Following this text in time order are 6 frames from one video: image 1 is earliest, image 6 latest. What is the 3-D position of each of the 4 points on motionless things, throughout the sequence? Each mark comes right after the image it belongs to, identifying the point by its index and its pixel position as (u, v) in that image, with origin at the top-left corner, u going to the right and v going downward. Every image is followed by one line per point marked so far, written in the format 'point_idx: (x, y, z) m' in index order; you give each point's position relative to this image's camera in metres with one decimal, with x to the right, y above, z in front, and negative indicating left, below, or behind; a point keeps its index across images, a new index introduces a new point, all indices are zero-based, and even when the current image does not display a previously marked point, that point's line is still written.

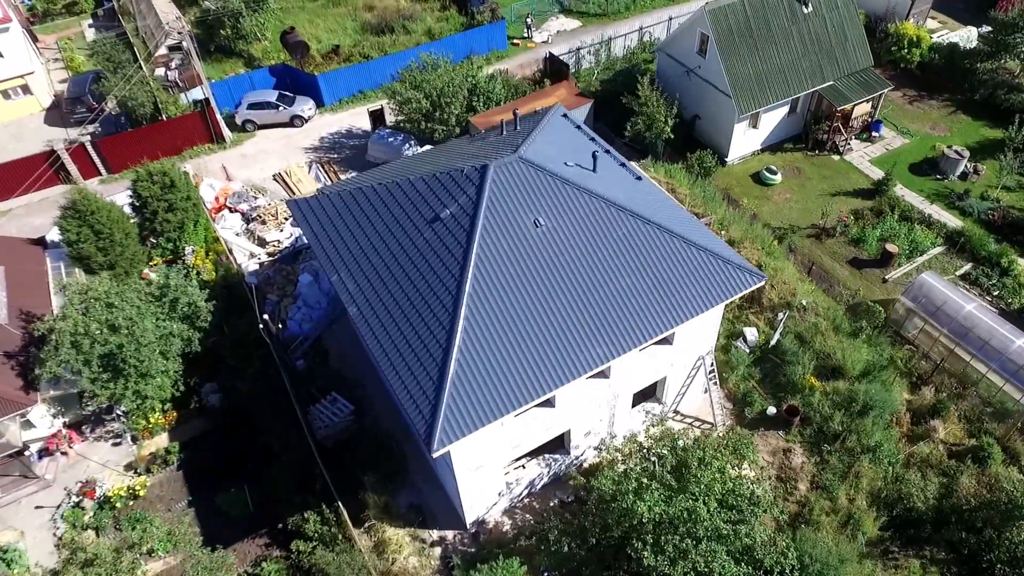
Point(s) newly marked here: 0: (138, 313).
0: (-10.4, -0.7, +19.8) m
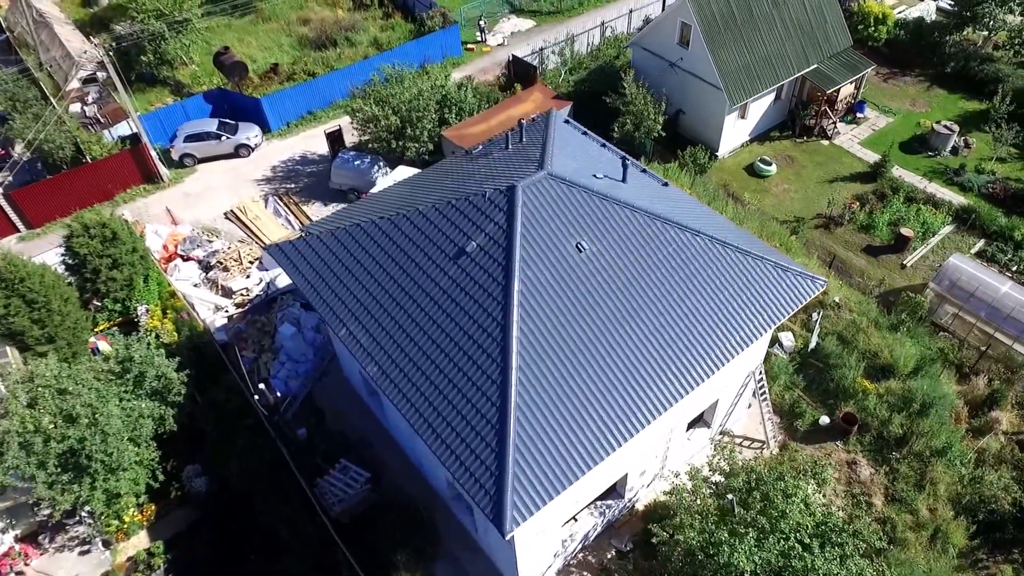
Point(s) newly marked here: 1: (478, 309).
0: (-9.6, -2.5, +16.6) m
1: (-0.7, -0.4, +14.0) m
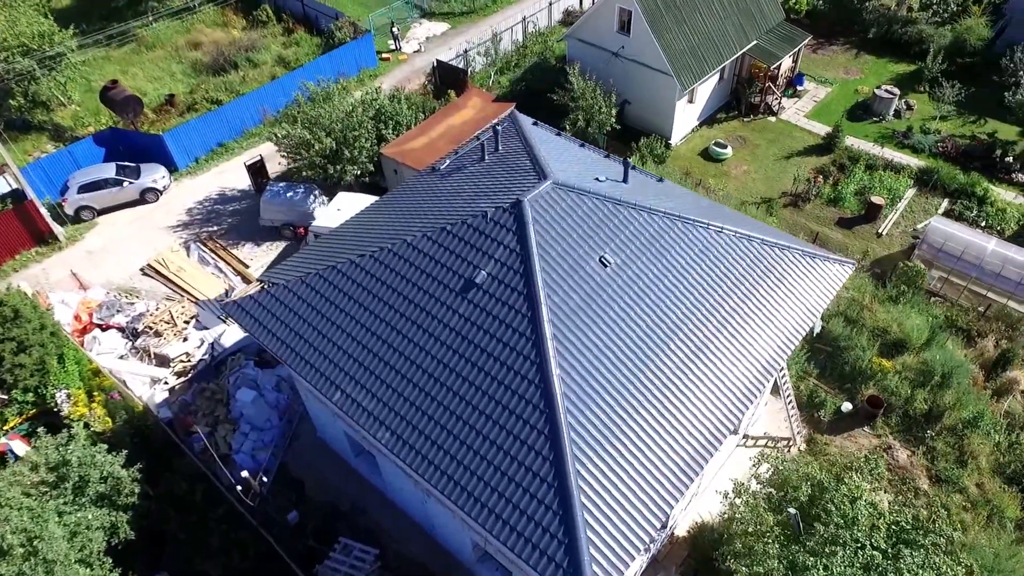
0: (-9.0, -4.3, +13.5) m
1: (-0.2, -1.0, +12.1) m
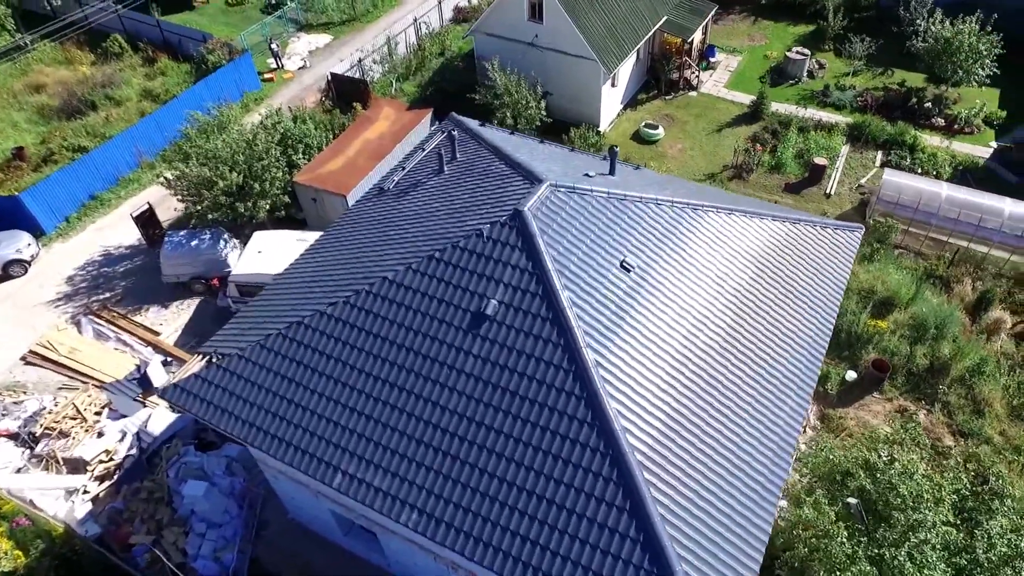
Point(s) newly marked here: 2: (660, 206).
0: (-8.0, -6.1, +10.1) m
1: (+0.3, -1.4, +10.2) m
2: (+2.6, +1.4, +12.3) m
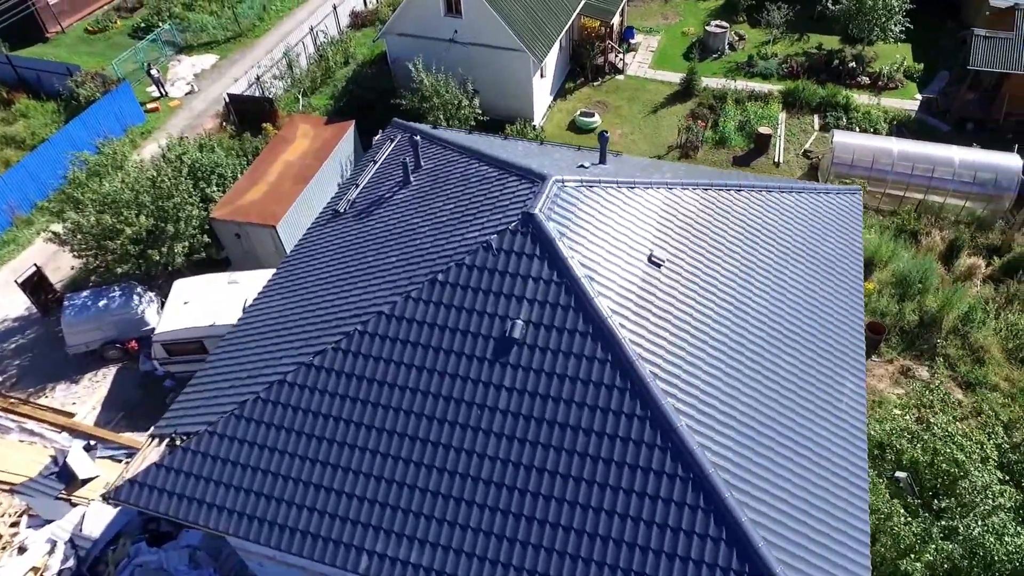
0: (-6.5, -7.3, +7.5) m
1: (+1.0, -1.5, +8.6) m
2: (+2.5, +1.5, +11.1) m
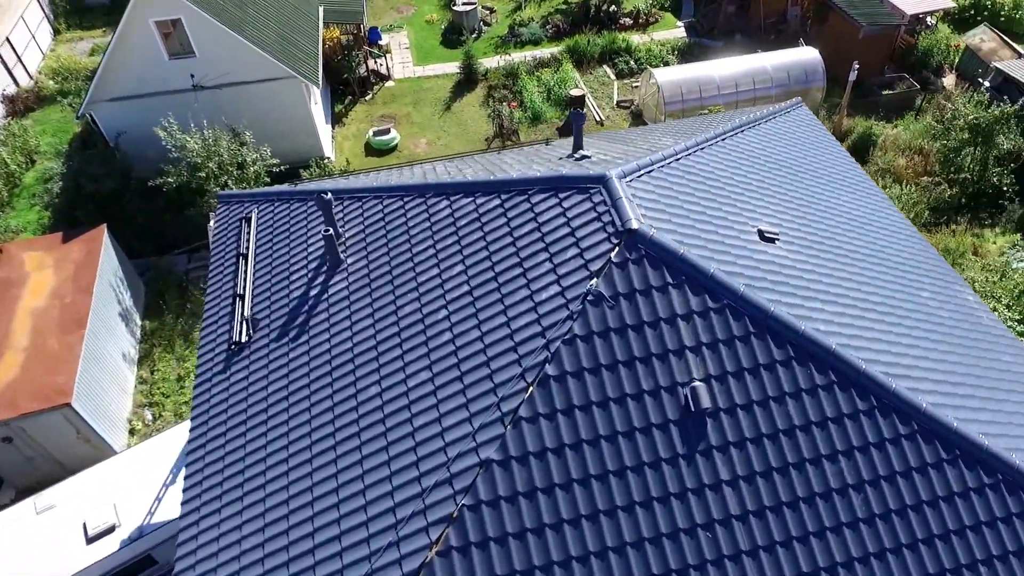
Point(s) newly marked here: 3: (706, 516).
0: (-0.9, -9.5, +2.3) m
1: (+3.0, -1.5, +5.9) m
2: (+2.3, +1.7, +8.6) m
3: (+1.7, -1.9, +5.8) m
